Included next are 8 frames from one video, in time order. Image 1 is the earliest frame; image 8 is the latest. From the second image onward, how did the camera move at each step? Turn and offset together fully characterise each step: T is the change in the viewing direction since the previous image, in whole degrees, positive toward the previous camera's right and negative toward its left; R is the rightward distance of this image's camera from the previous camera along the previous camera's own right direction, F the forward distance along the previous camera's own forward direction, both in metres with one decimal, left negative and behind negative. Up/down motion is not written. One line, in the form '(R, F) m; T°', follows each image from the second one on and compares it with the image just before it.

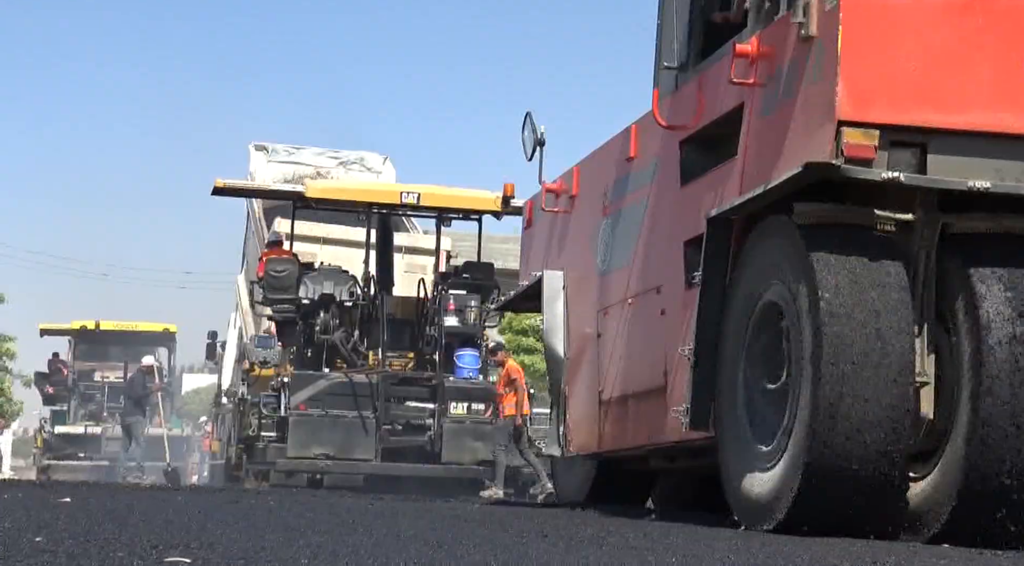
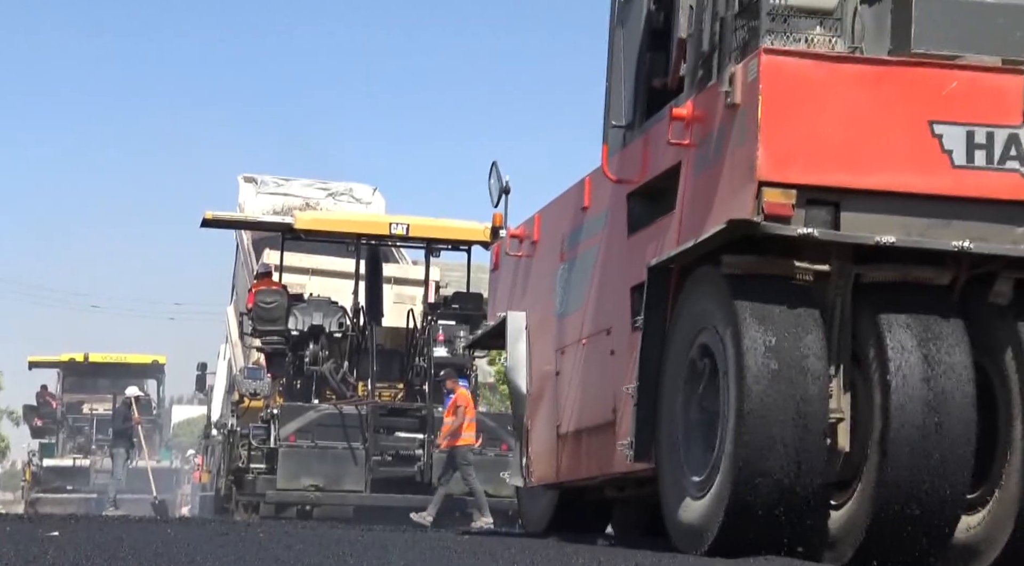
(+0.1, -0.5) m; 0°
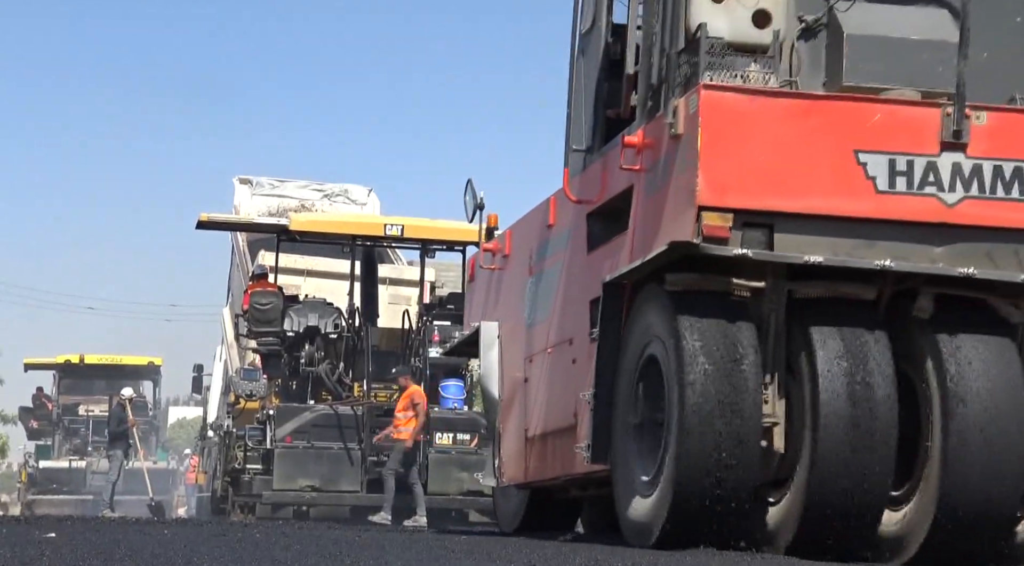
(+0.1, -0.5) m; 0°
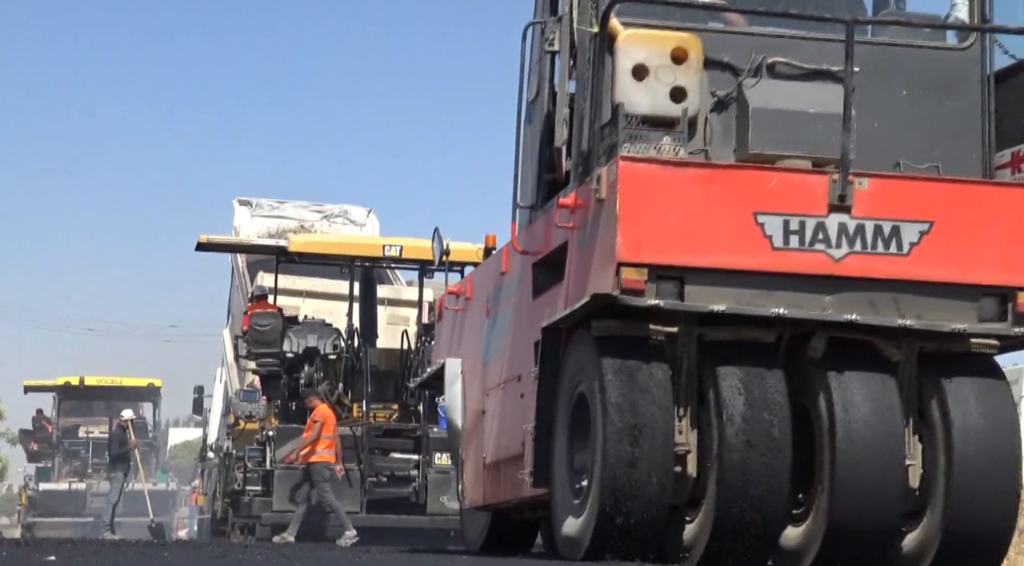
(+0.2, -0.9) m; 0°
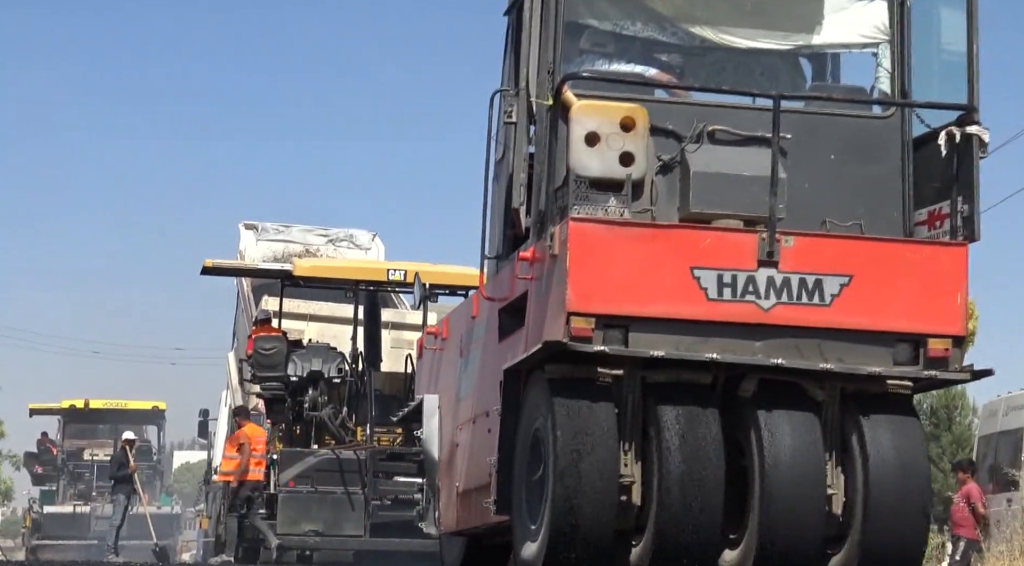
(+0.2, -0.8) m; 0°
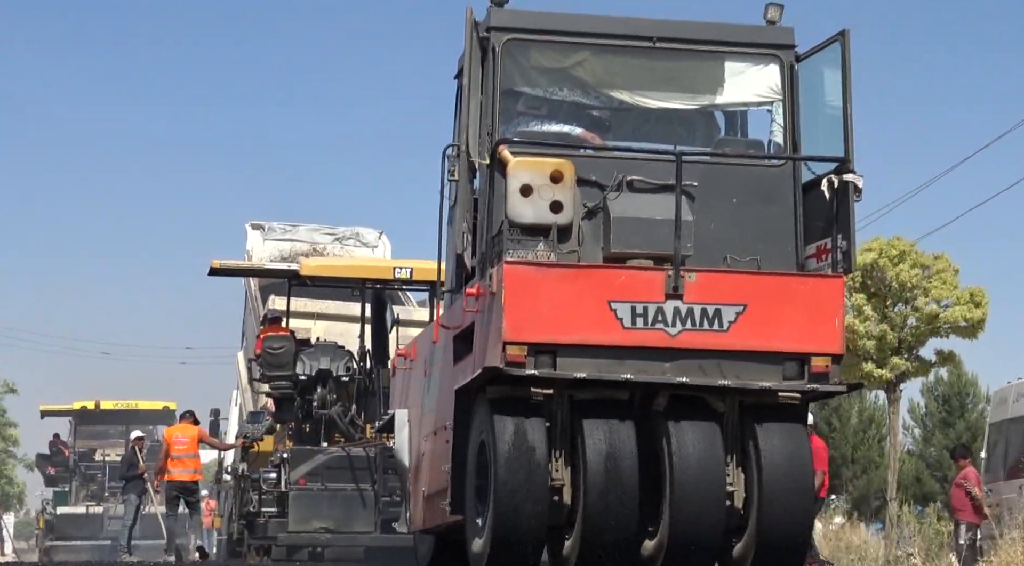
(+0.4, -1.4) m; 0°
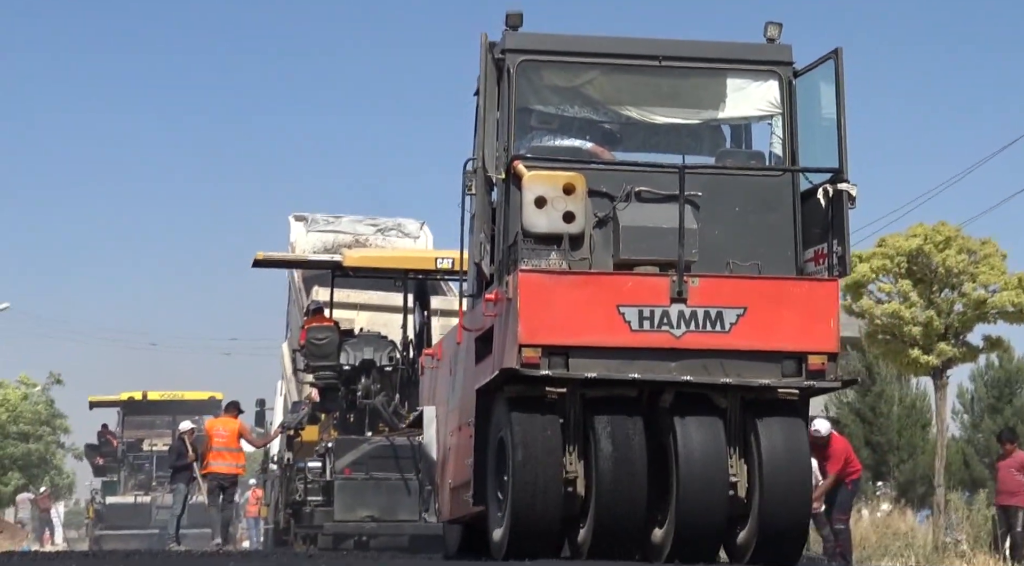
(+0.2, -0.7) m; -1°
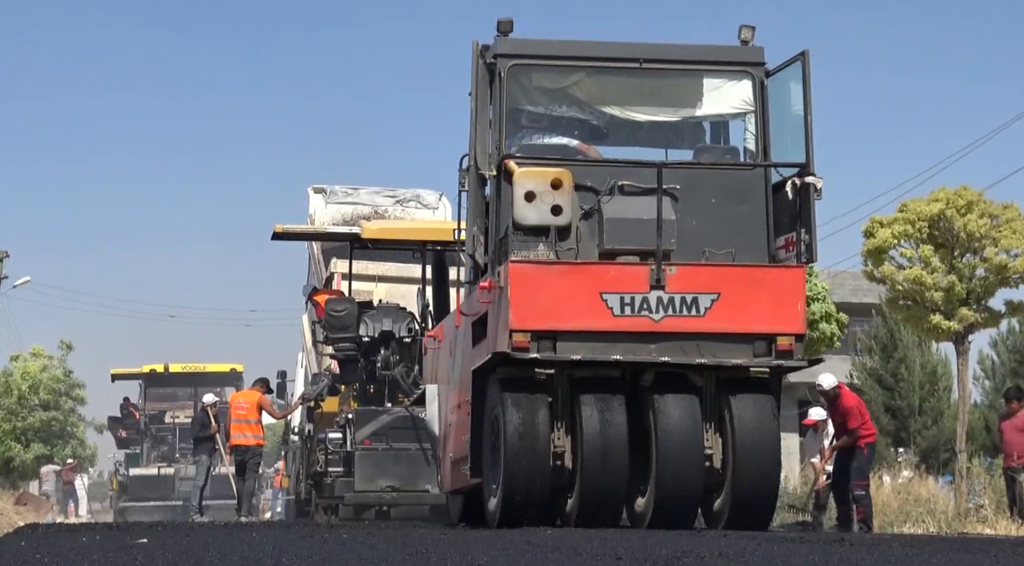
(+0.2, -0.8) m; -1°
